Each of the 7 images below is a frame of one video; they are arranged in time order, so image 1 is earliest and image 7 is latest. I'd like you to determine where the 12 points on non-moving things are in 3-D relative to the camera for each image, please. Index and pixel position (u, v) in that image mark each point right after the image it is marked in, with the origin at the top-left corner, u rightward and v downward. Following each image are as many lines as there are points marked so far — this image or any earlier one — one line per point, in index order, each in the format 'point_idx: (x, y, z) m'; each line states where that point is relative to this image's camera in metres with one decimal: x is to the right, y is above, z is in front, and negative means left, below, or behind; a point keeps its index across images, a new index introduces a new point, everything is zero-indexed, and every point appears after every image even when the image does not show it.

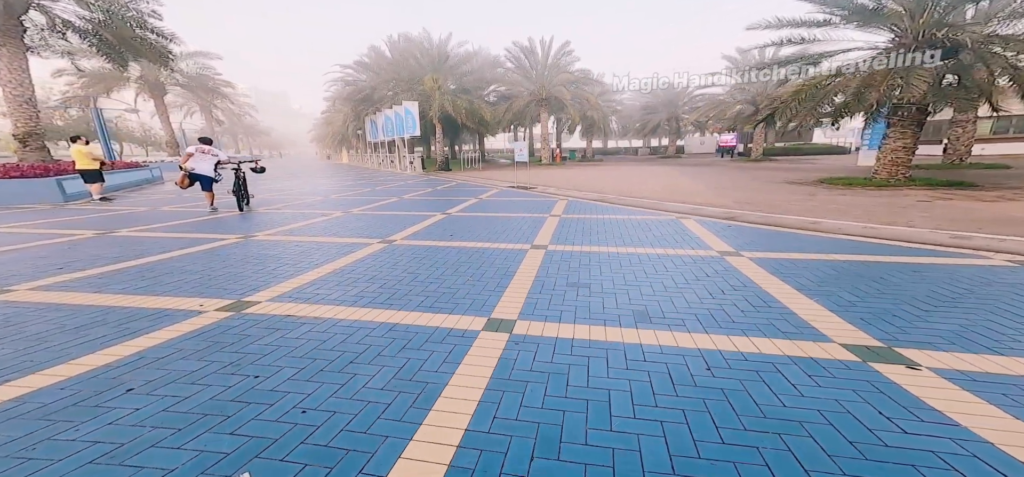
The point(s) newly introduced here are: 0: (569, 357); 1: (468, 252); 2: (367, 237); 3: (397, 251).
0: (+0.5, -1.0, +3.2) m
1: (-0.7, -0.2, +6.3) m
2: (-2.8, 0.0, +7.4) m
3: (-1.9, -0.2, +6.3) m
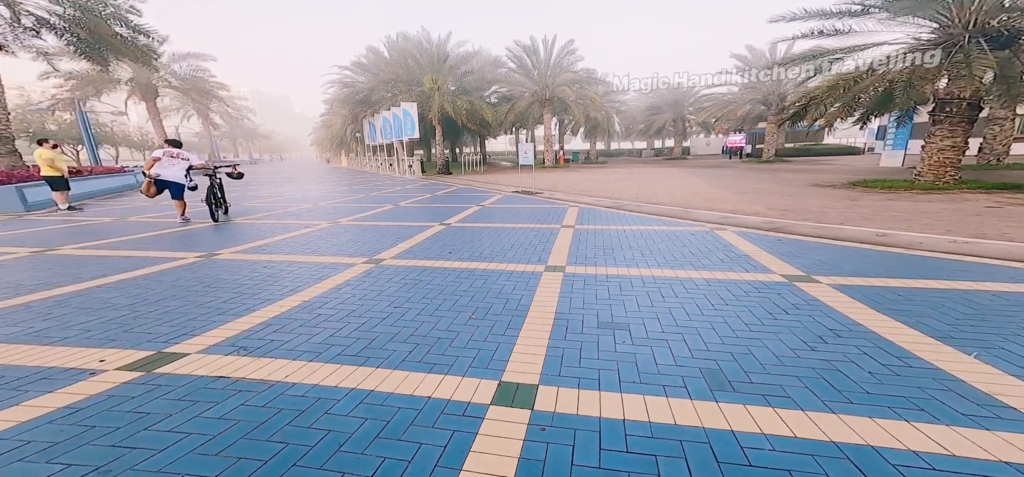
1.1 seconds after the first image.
0: (+0.6, -1.2, +2.1) m
1: (-0.5, -0.5, +5.2) m
2: (-2.6, -0.3, +6.3) m
3: (-1.8, -0.5, +5.2) m
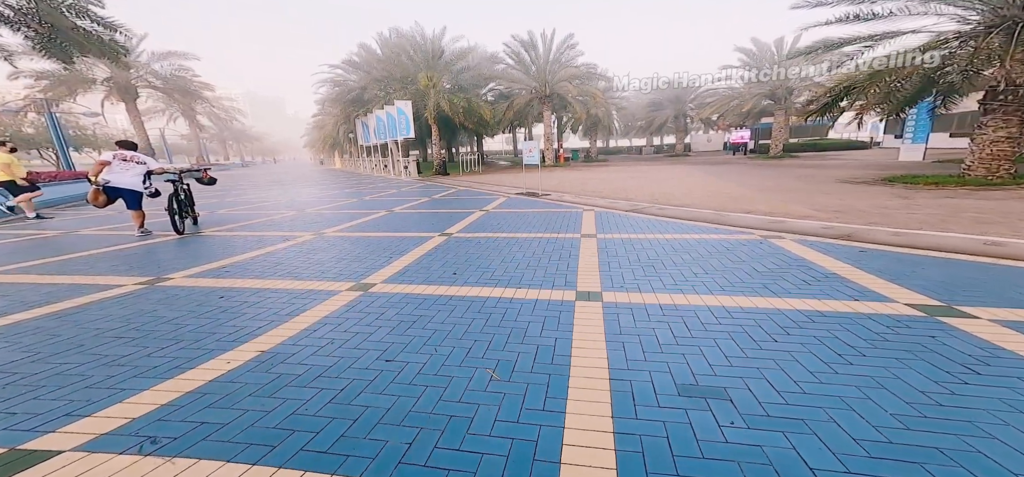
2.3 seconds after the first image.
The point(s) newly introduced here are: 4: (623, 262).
0: (+0.9, -1.4, +1.0) m
1: (-0.3, -0.7, +4.0) m
2: (-2.4, -0.5, +5.2) m
3: (-1.5, -0.7, +4.1) m
4: (+1.5, -0.3, +5.3) m
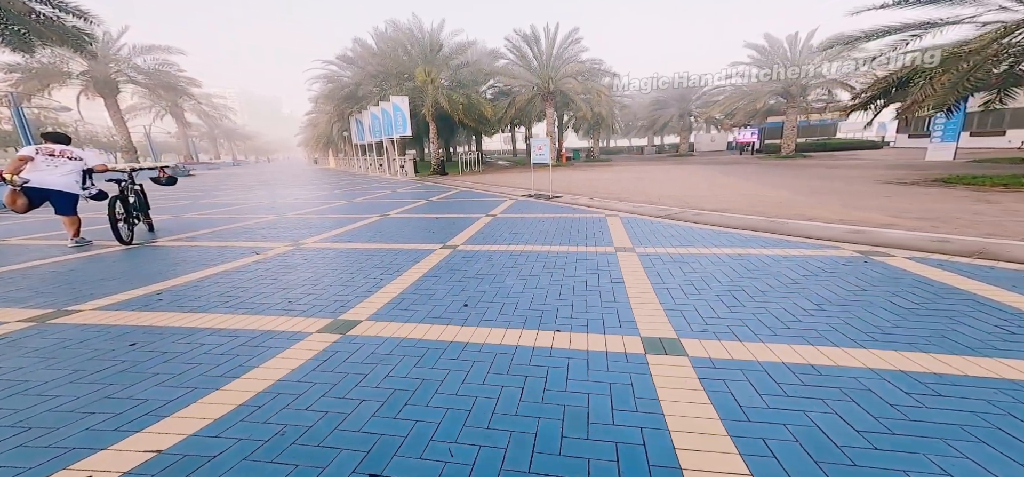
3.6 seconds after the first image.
0: (+1.2, -1.5, -0.3) m
1: (0.0, -0.9, +2.7) m
2: (-2.1, -0.7, +3.8) m
3: (-1.2, -0.9, +2.8) m
4: (+1.8, -0.5, +4.0) m
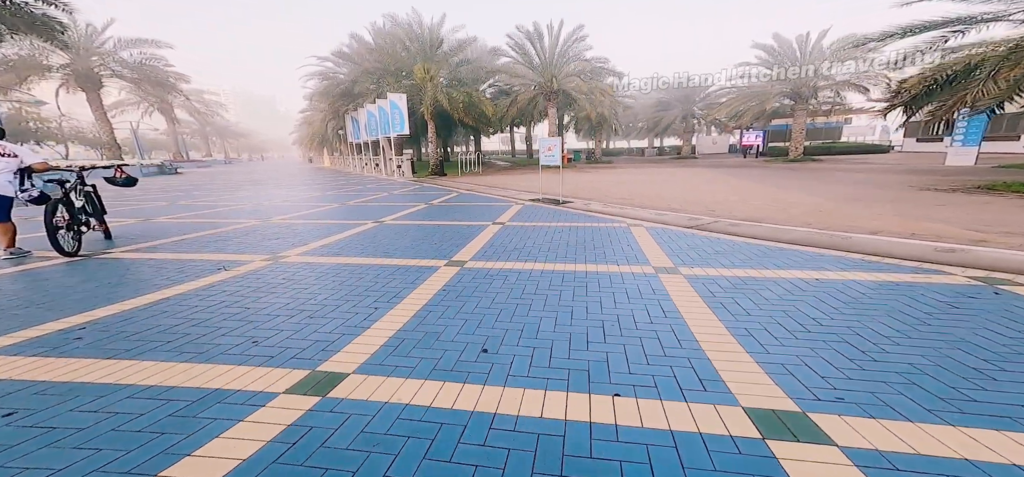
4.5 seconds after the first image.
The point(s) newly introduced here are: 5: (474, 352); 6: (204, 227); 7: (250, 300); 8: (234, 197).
0: (+1.5, -1.7, -1.2) m
1: (+0.3, -1.1, +1.8) m
2: (-1.8, -0.9, +2.9) m
3: (-0.9, -1.1, +1.8) m
4: (+2.1, -0.7, +3.1) m
5: (-0.3, -0.8, +3.0) m
6: (-5.9, +0.2, +7.7) m
7: (-2.6, -0.6, +3.9) m
8: (-9.2, +1.4, +13.1) m
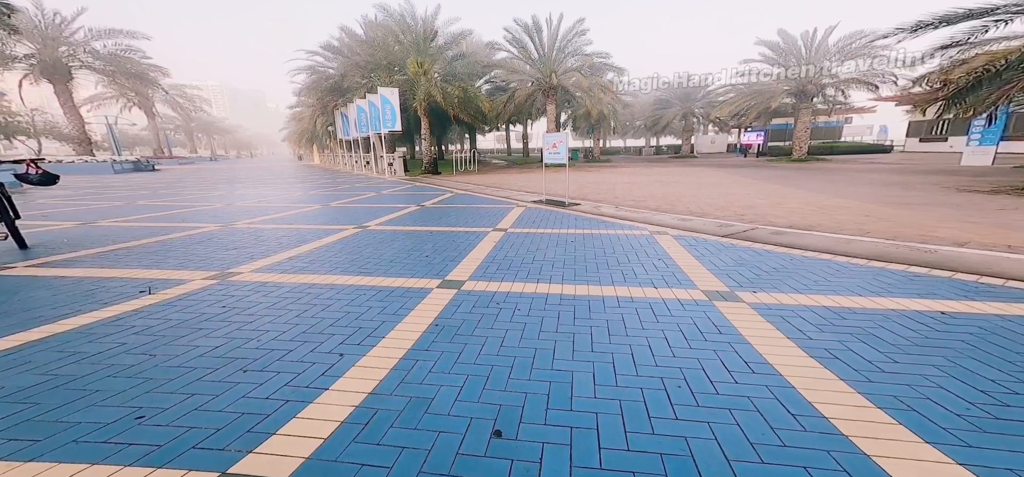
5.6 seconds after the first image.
0: (+1.7, -1.9, -2.2) m
1: (+0.5, -1.2, +0.7) m
2: (-1.7, -1.0, +1.8) m
3: (-0.8, -1.2, +0.8) m
4: (+2.2, -0.8, +2.1) m
5: (-0.1, -1.0, +2.0) m
6: (-5.8, +0.1, +6.5) m
7: (-2.4, -0.8, +2.8) m
8: (-9.2, +1.2, +11.9) m
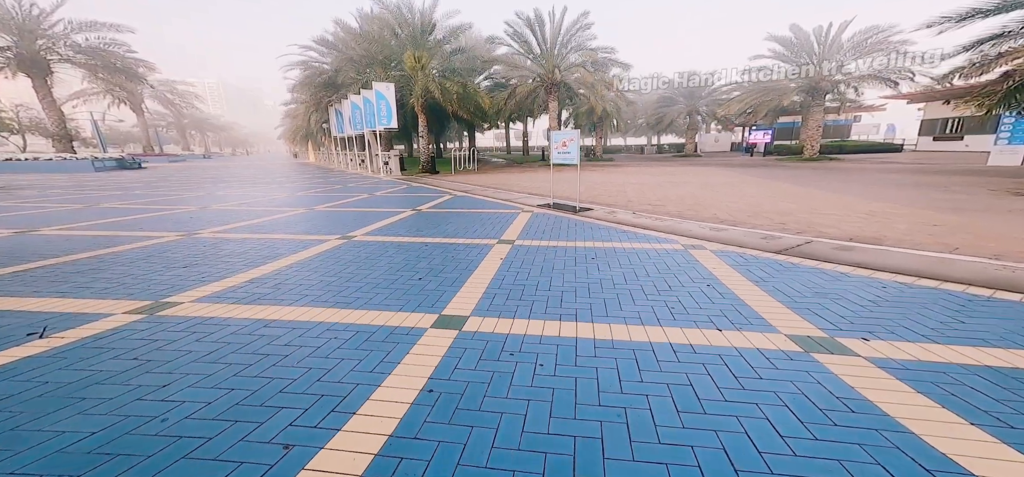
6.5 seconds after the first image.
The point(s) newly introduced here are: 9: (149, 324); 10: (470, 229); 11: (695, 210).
0: (+1.9, -2.1, -3.2) m
1: (+0.6, -1.4, -0.2) m
2: (-1.5, -1.2, +0.9) m
3: (-0.6, -1.4, -0.2) m
4: (+2.3, -1.0, +1.2) m
5: (0.0, -1.2, +1.0) m
6: (-5.7, -0.1, +5.6) m
7: (-2.3, -1.0, +1.9) m
8: (-9.1, +1.1, +10.9) m
9: (-2.7, -0.7, +3.1) m
10: (-0.6, +0.2, +6.7) m
11: (+3.8, +0.6, +8.2) m
